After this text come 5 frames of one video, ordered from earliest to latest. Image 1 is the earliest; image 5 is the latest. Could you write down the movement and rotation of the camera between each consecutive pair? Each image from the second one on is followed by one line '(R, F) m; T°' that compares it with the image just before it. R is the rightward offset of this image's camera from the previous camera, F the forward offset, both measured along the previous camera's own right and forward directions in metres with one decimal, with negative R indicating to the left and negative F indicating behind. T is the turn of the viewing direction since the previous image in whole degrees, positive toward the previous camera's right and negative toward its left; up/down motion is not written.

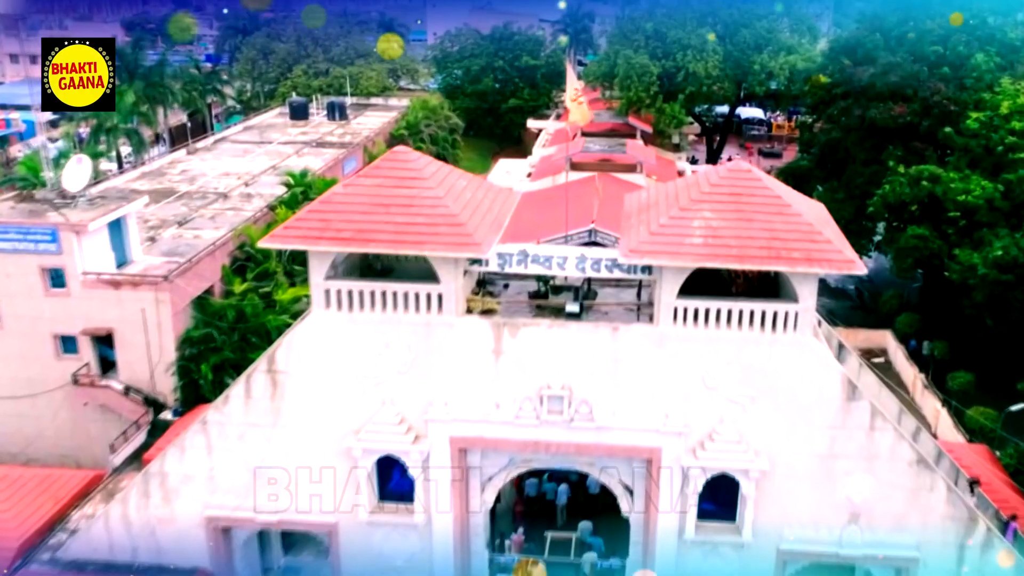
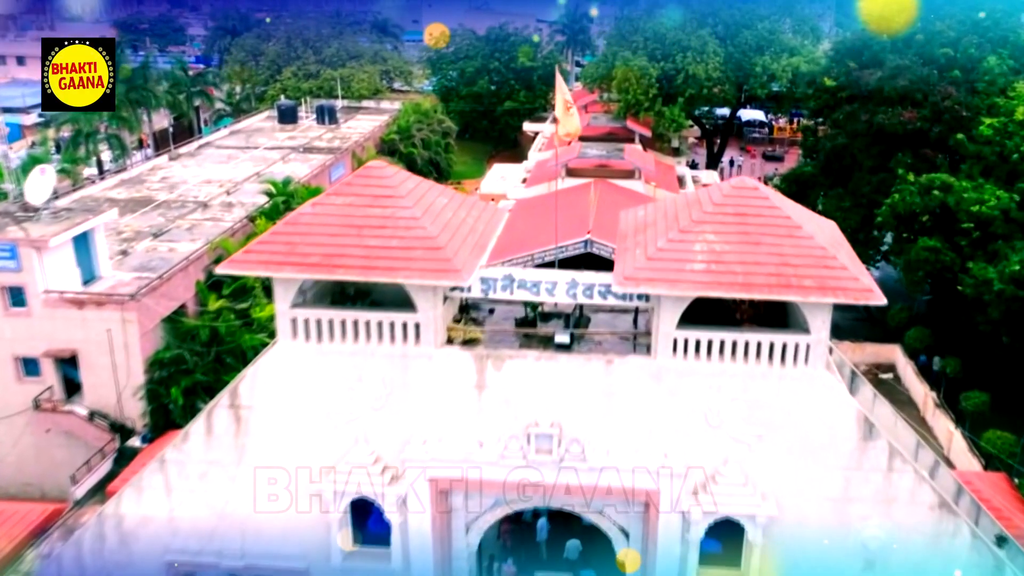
(+0.2, +1.2) m; 0°
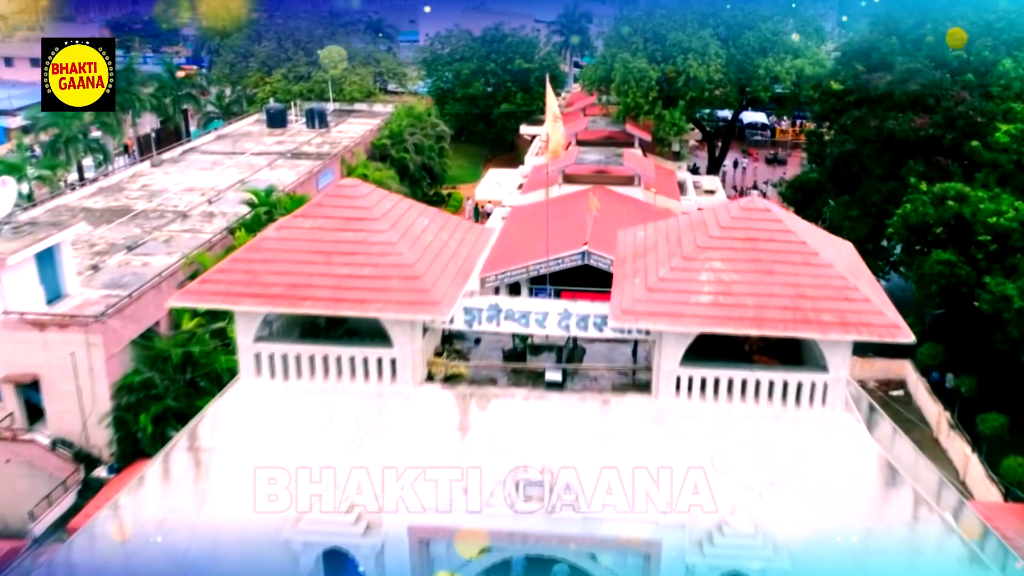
(+0.2, +1.2) m; 0°
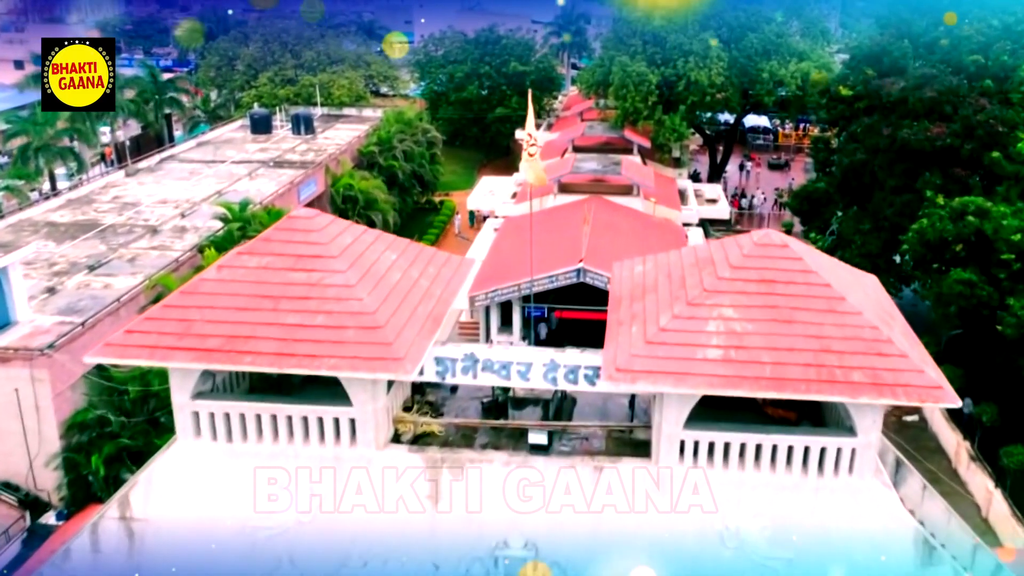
(+0.3, +1.6) m; 0°
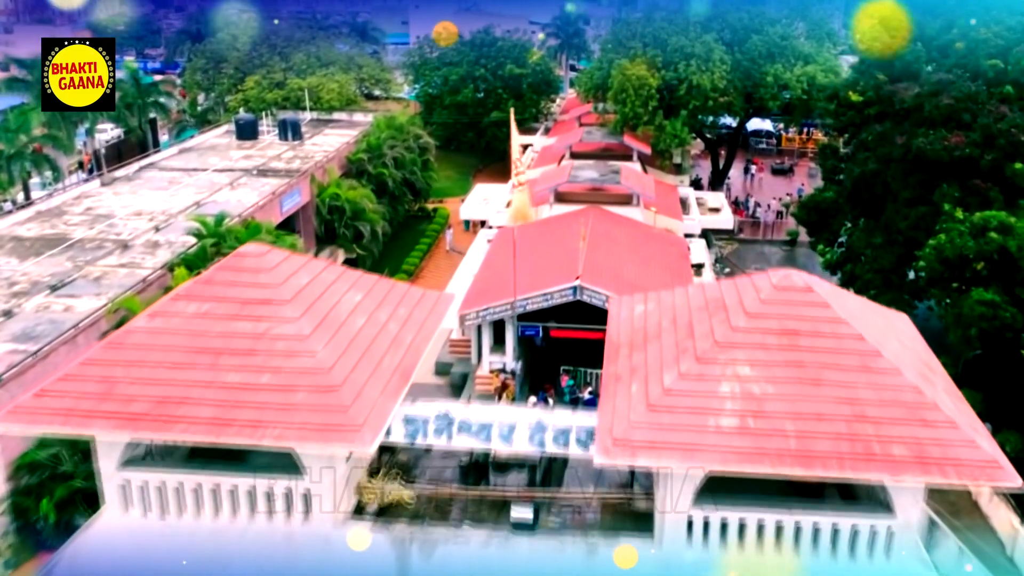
(+0.2, +1.4) m; 0°
